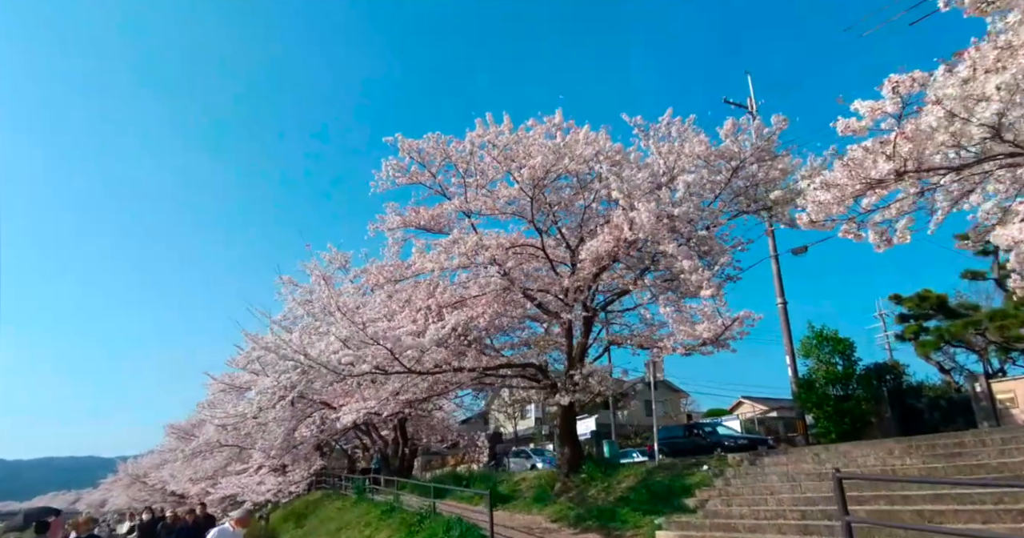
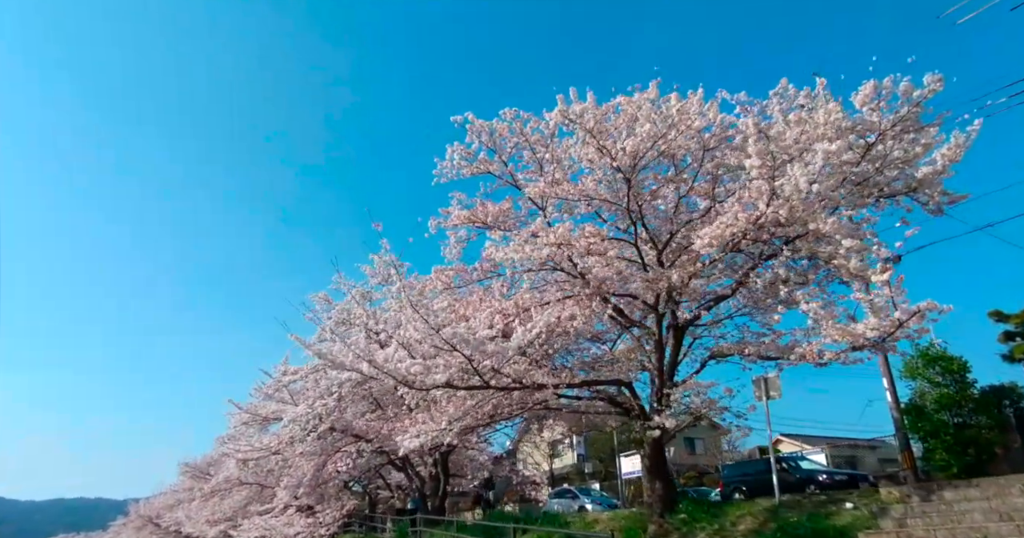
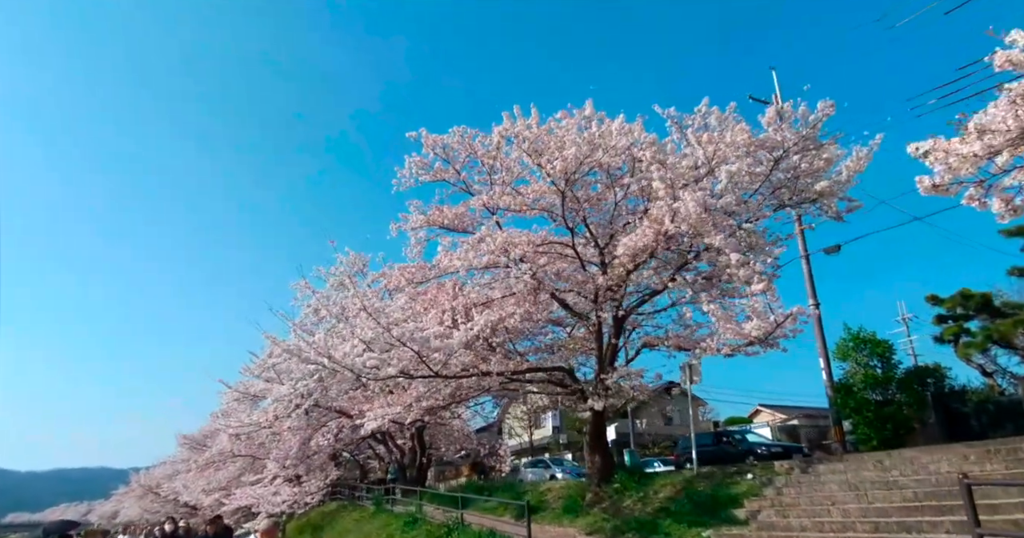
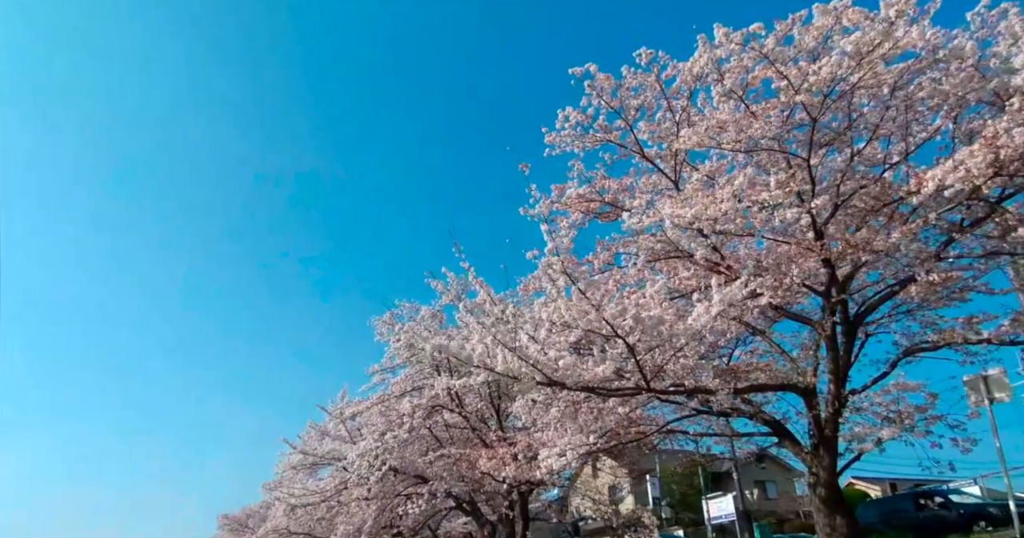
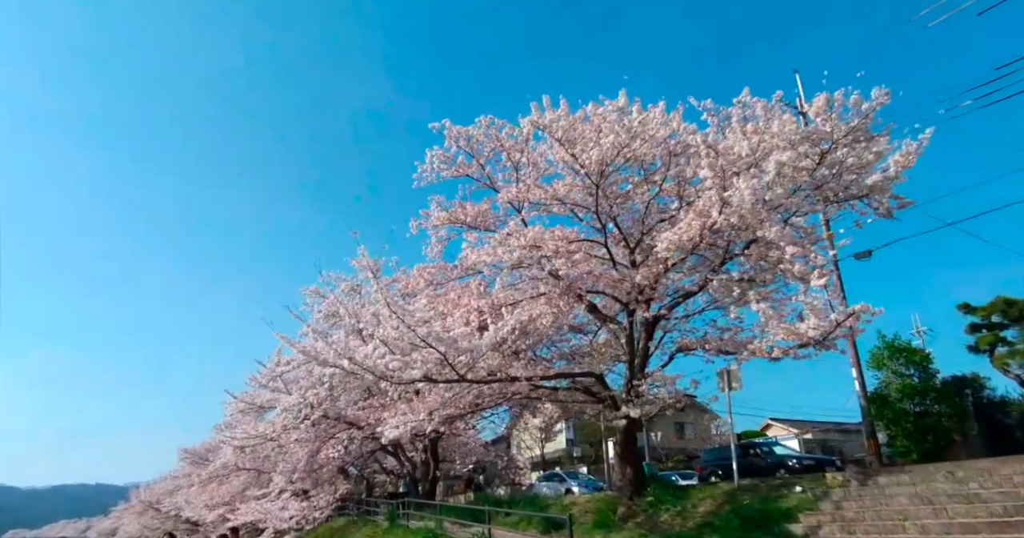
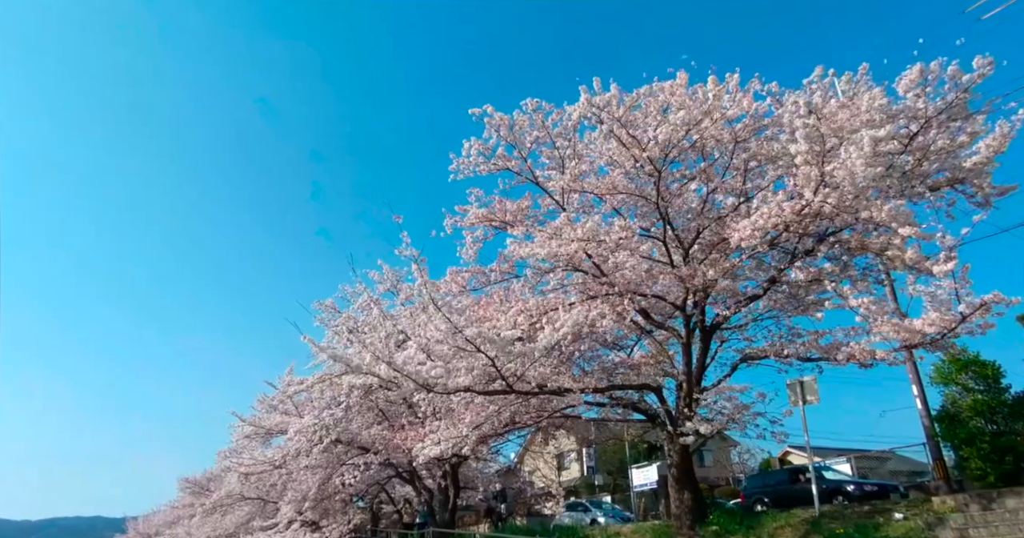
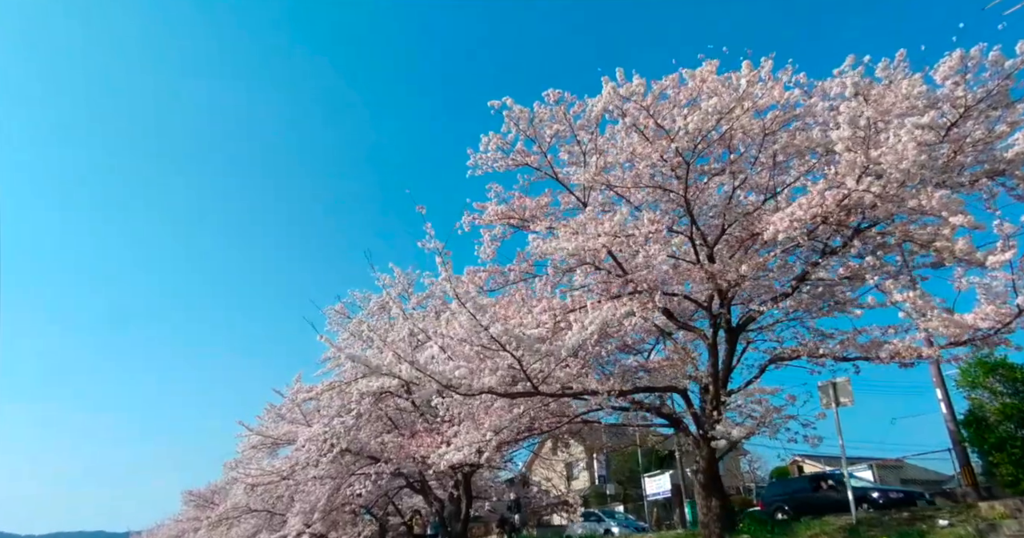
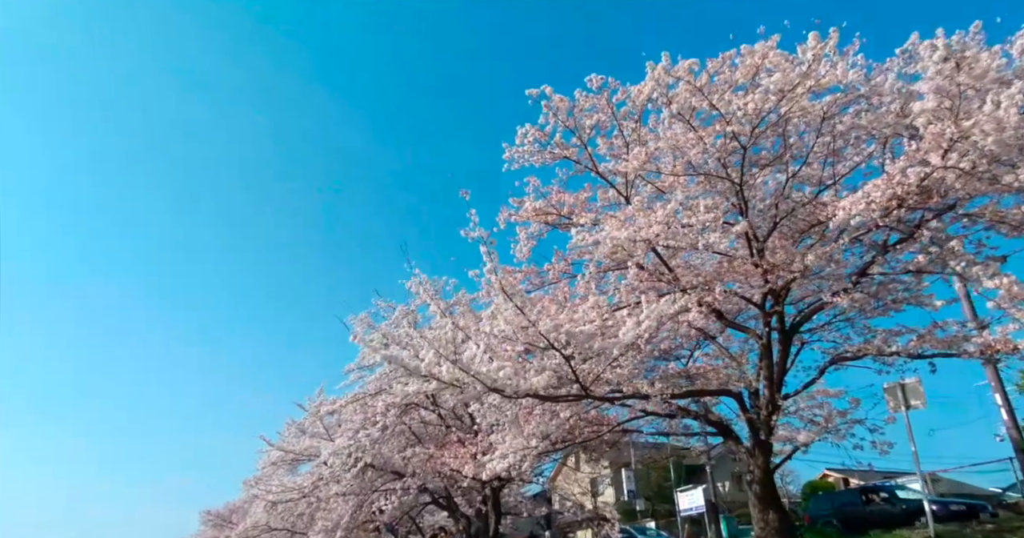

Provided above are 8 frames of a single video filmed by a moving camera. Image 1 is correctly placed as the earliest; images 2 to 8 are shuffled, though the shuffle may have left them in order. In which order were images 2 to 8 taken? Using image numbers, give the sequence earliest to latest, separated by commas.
3, 5, 2, 6, 7, 8, 4
